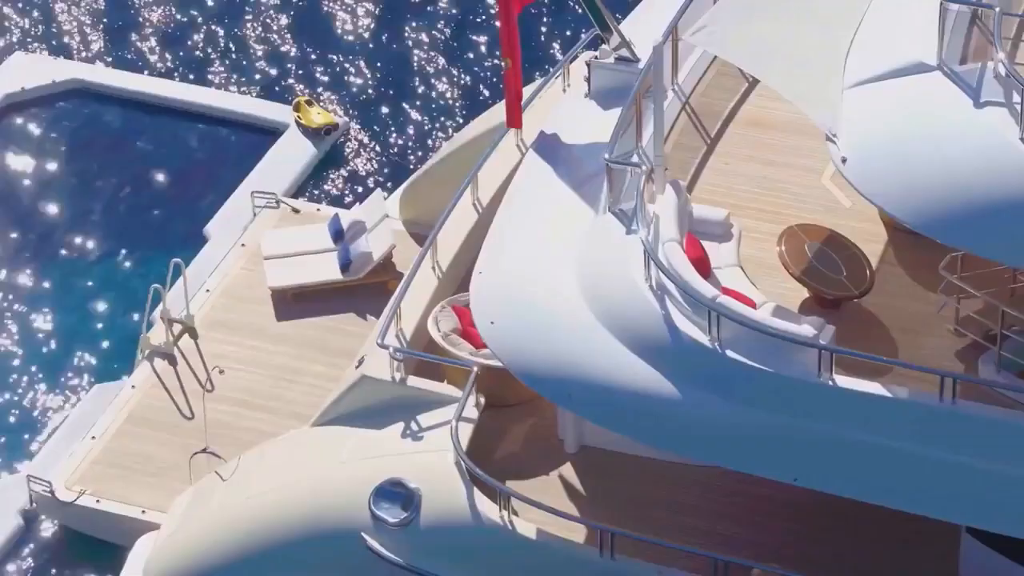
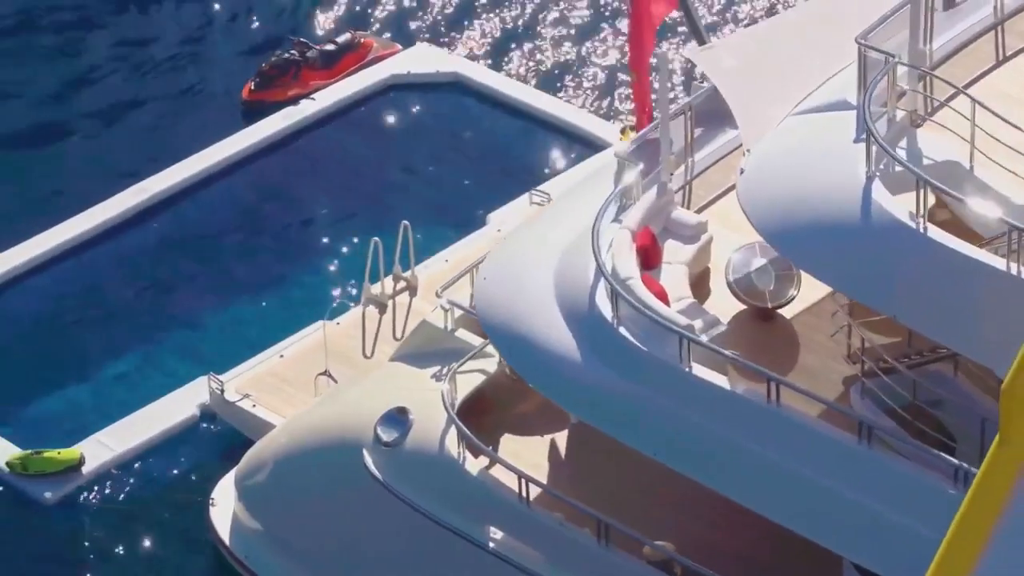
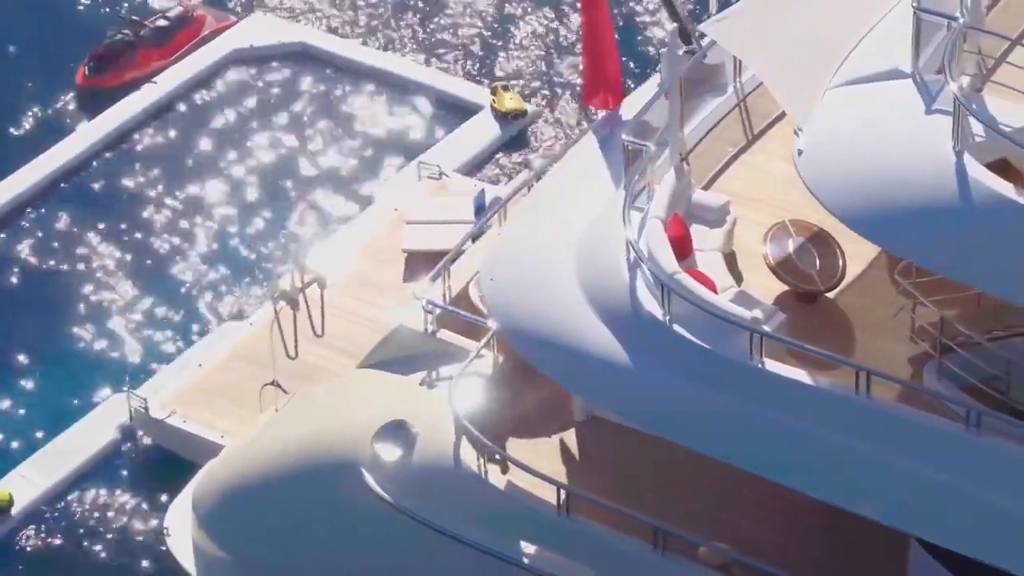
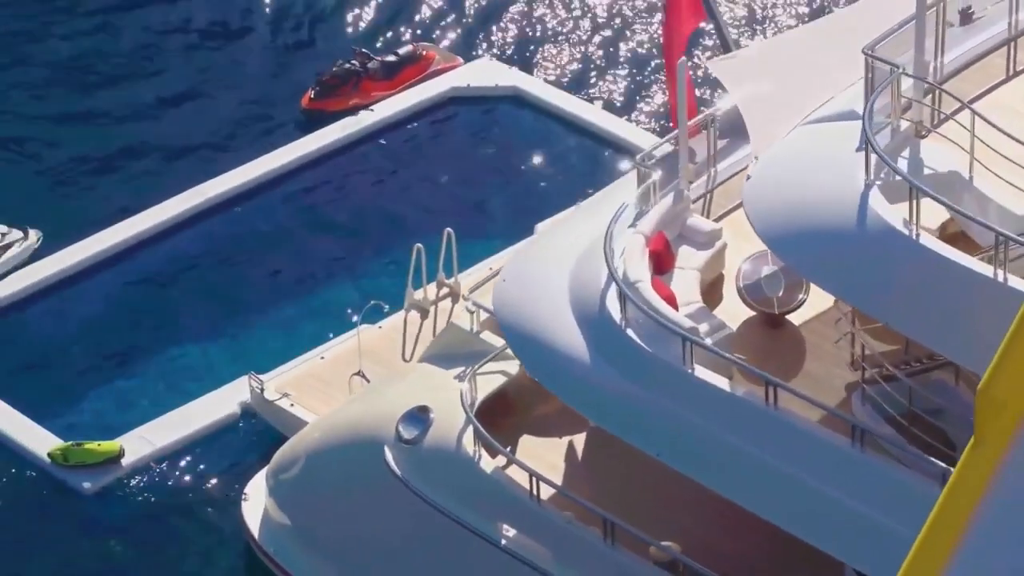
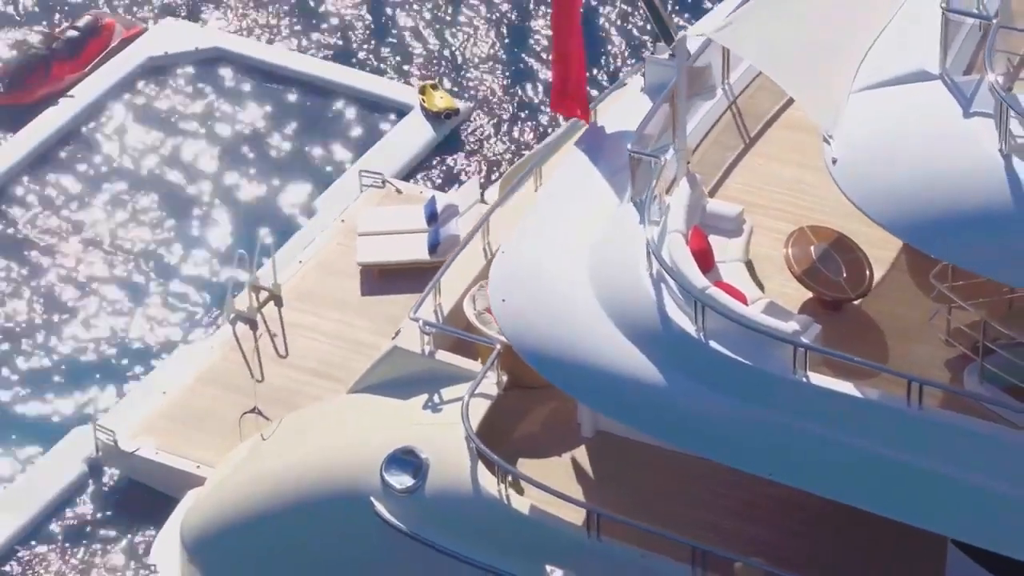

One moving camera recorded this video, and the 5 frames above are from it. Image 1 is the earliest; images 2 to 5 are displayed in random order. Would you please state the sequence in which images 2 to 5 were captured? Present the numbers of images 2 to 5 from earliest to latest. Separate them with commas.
5, 3, 2, 4
